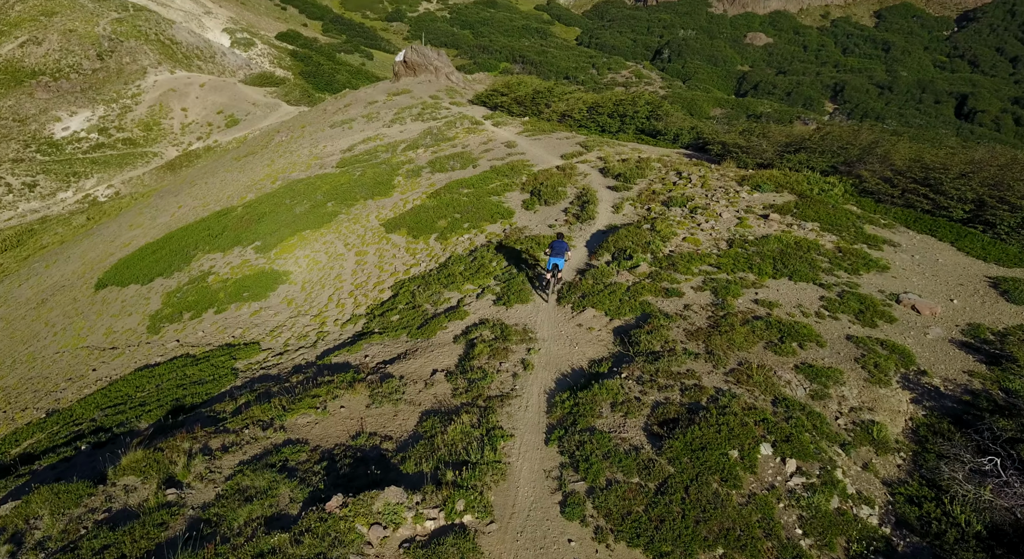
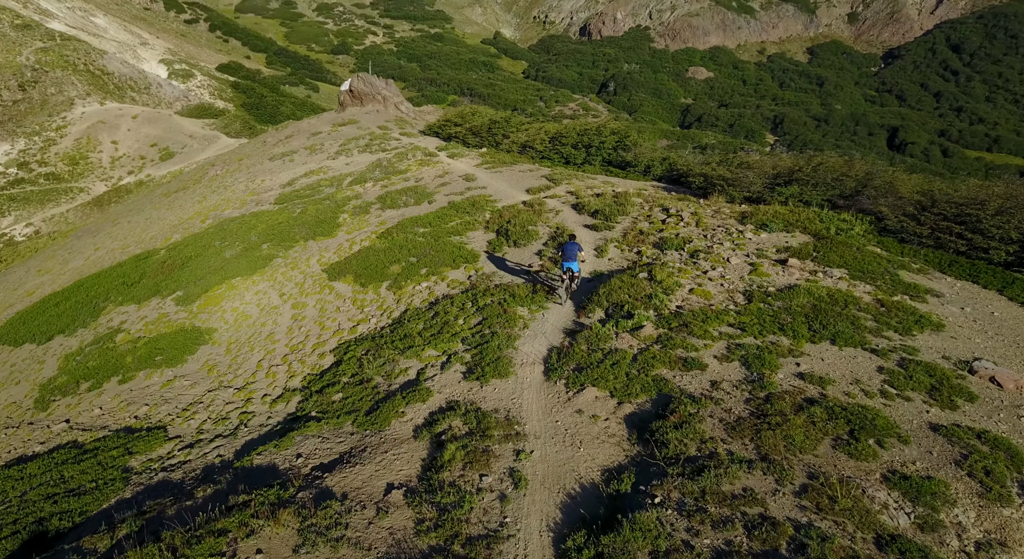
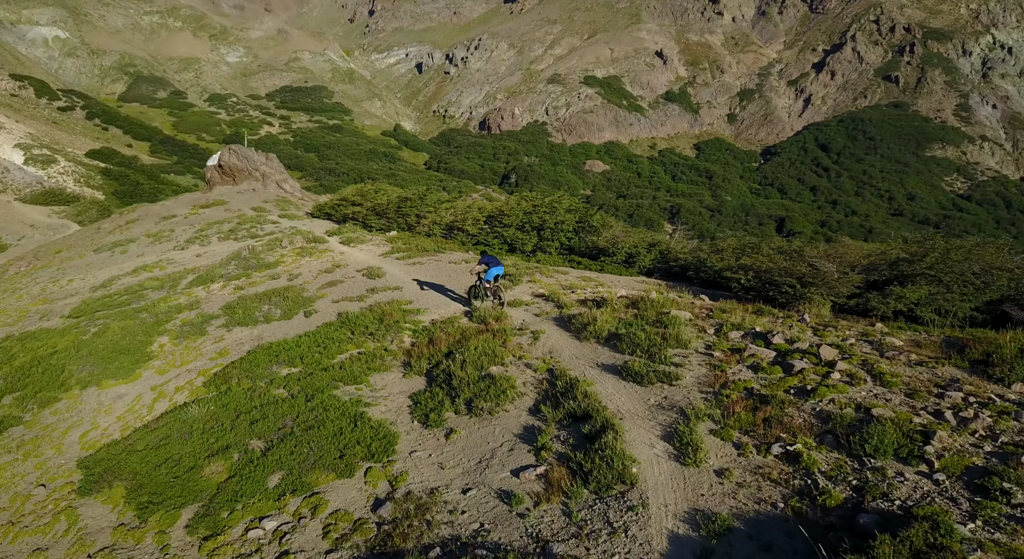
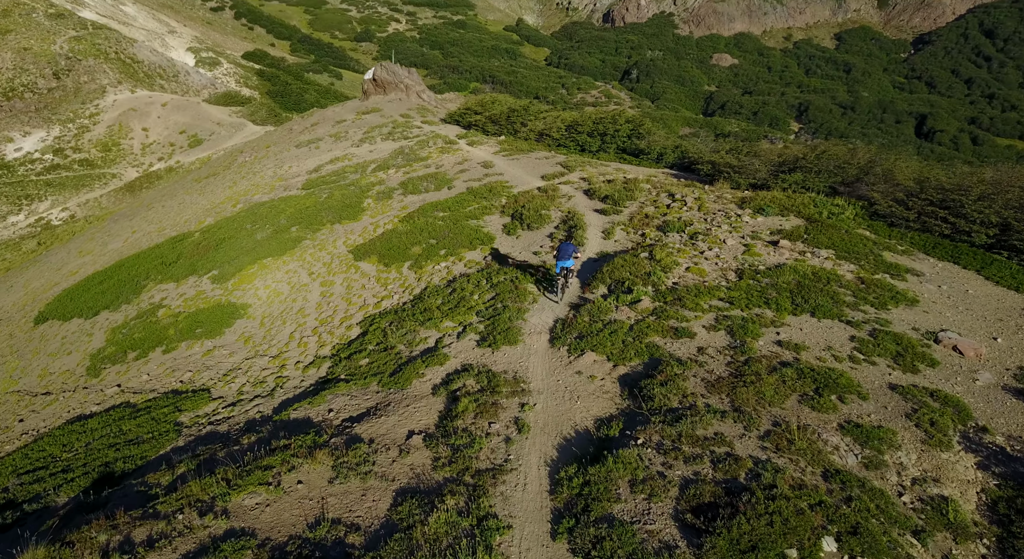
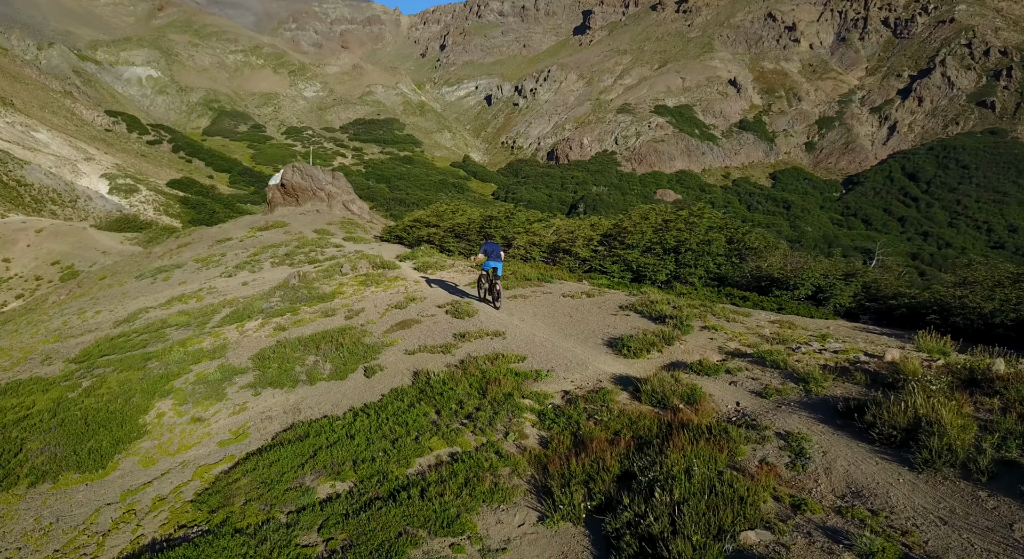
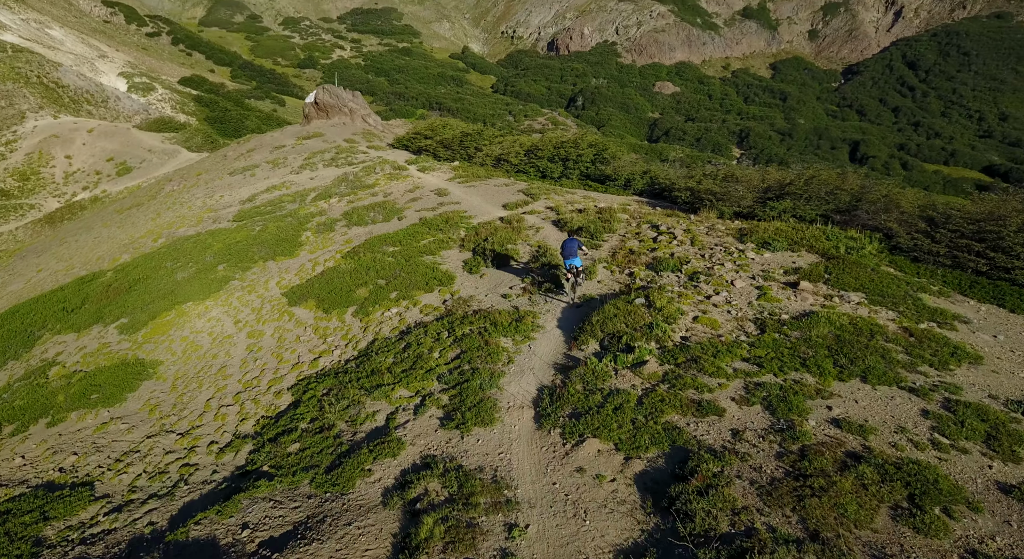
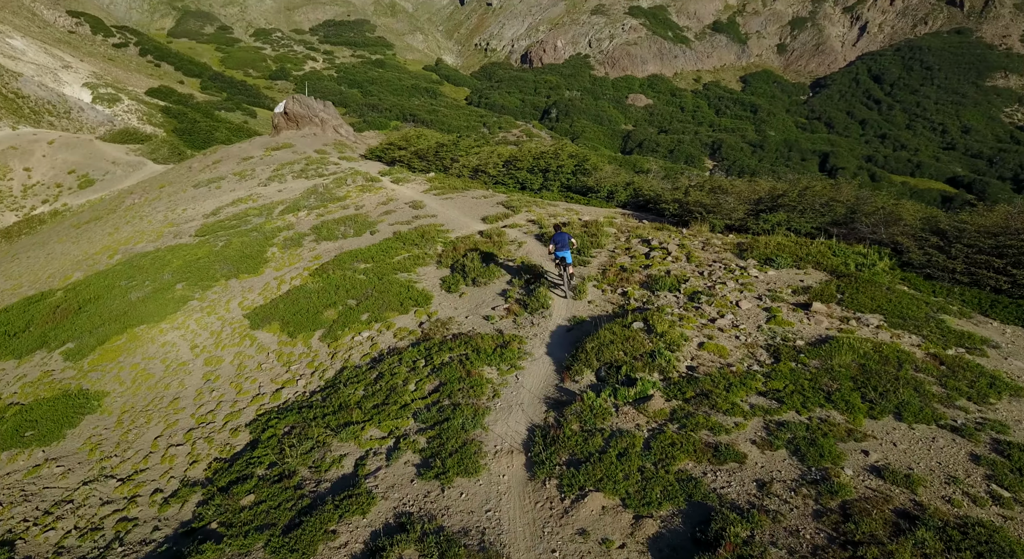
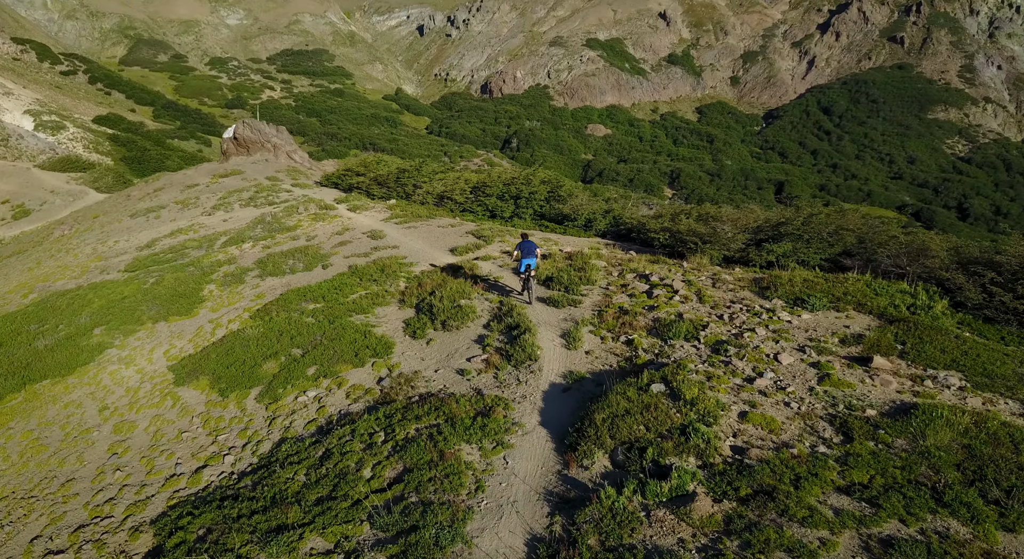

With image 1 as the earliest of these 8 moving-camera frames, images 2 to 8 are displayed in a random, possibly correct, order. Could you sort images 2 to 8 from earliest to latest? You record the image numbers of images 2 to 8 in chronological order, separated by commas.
4, 2, 6, 7, 8, 3, 5
